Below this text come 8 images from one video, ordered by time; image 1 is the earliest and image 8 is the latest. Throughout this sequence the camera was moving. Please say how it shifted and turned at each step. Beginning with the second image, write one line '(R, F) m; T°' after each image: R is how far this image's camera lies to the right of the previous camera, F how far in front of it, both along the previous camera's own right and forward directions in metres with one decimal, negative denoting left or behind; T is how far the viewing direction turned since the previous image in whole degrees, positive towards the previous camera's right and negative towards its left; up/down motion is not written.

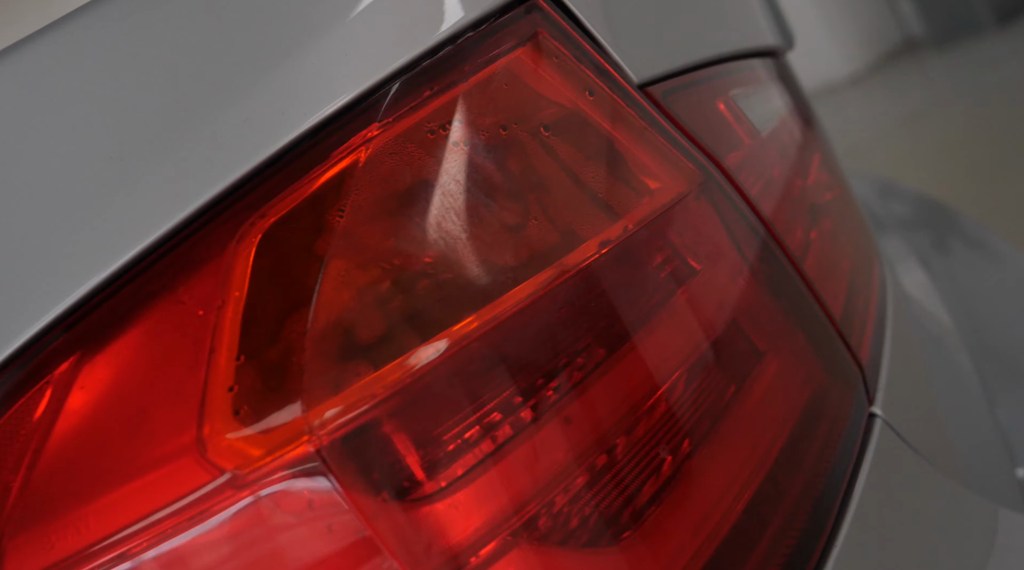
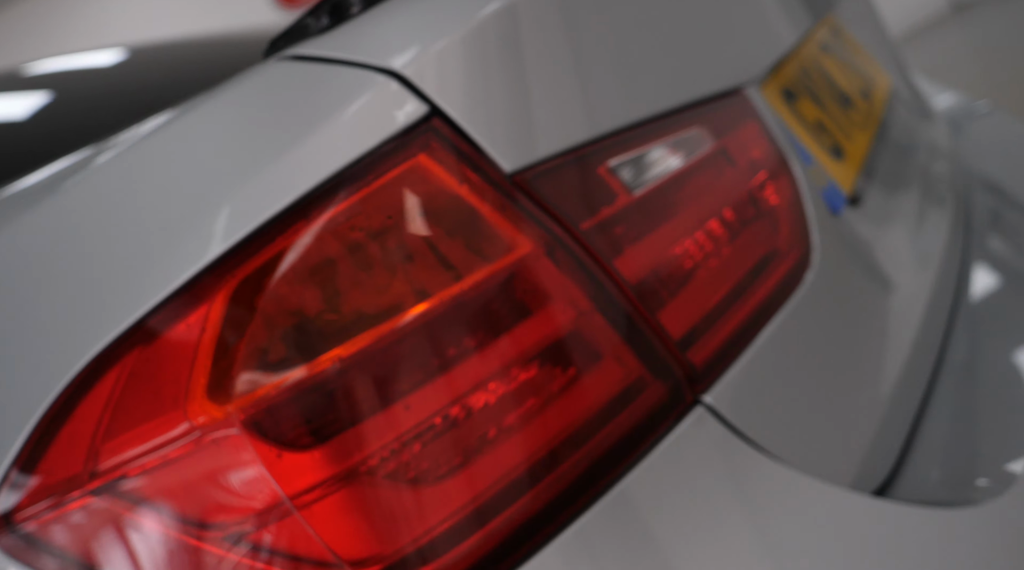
(+0.1, -0.1) m; -13°
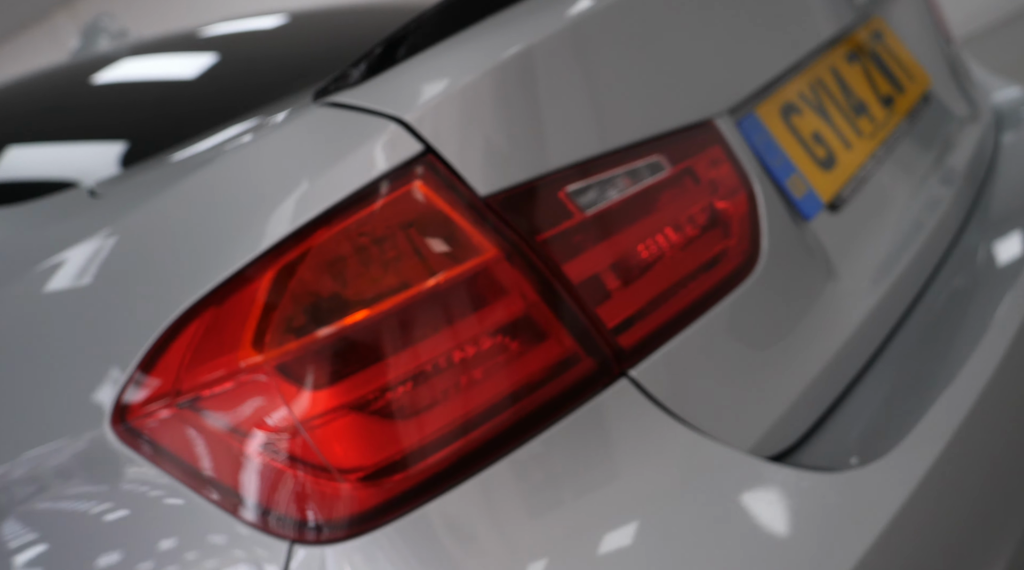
(+0.1, -0.1) m; -8°
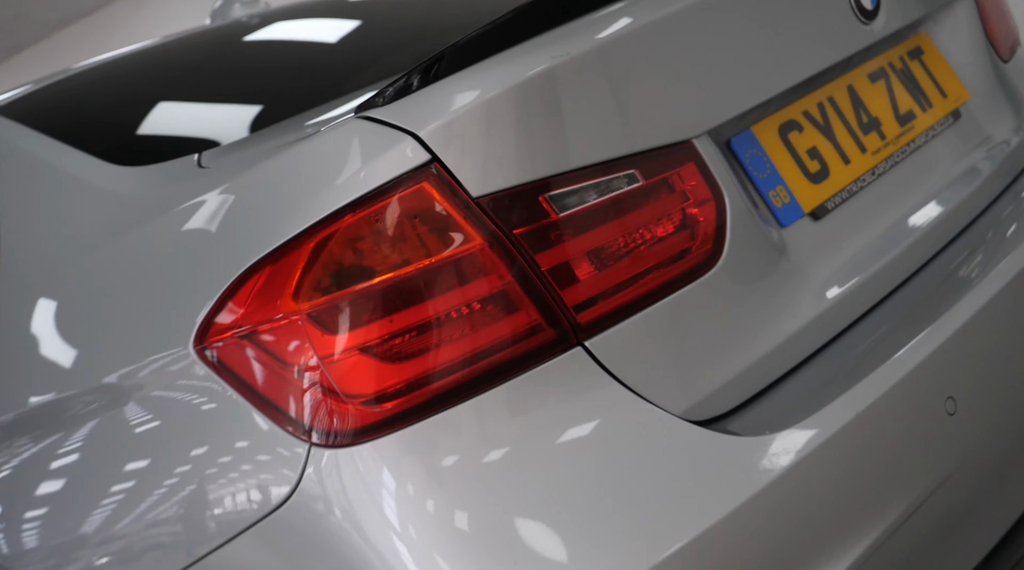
(+0.1, -0.1) m; -9°
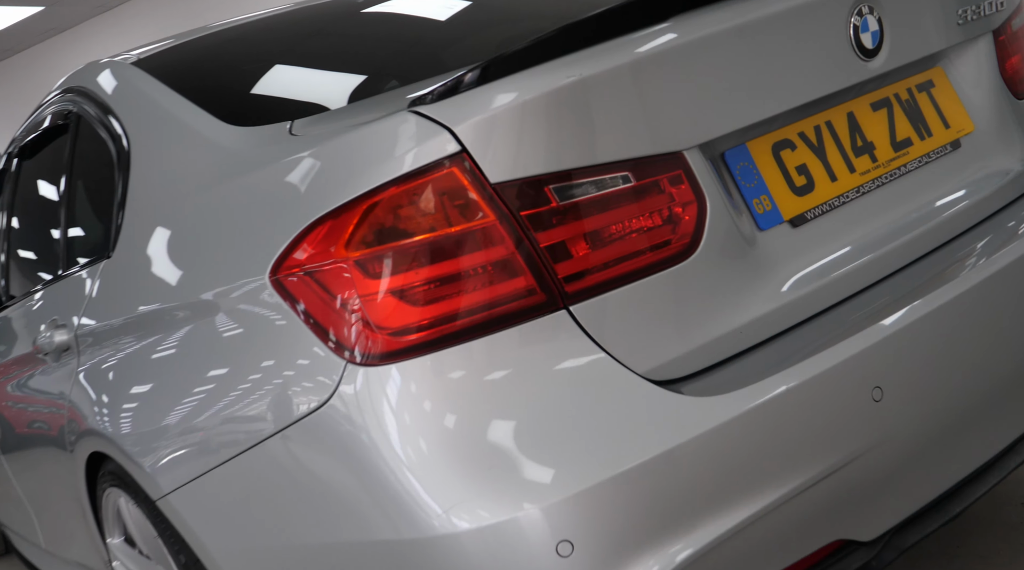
(+0.1, -0.2) m; -6°
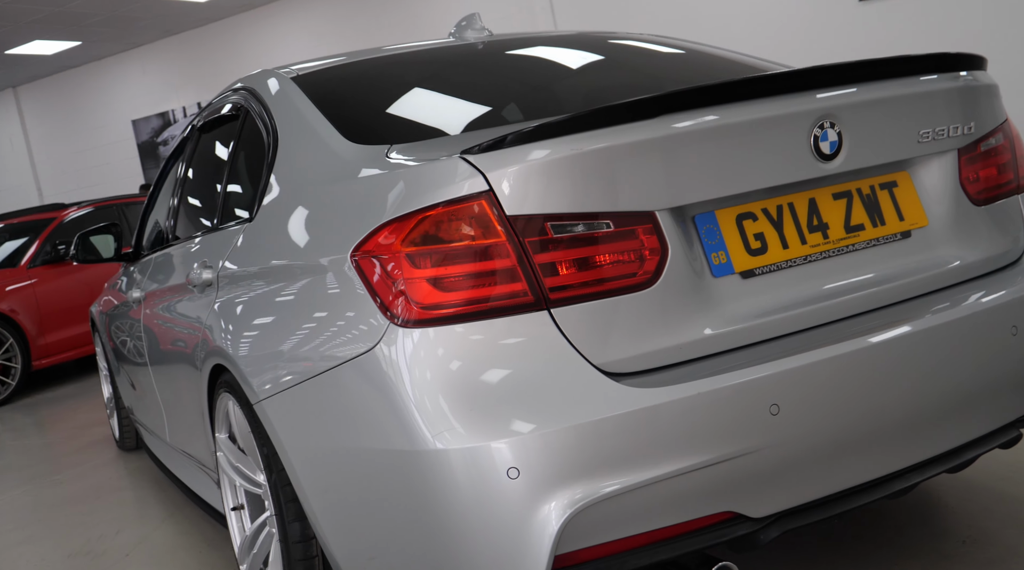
(+0.2, -0.3) m; -8°
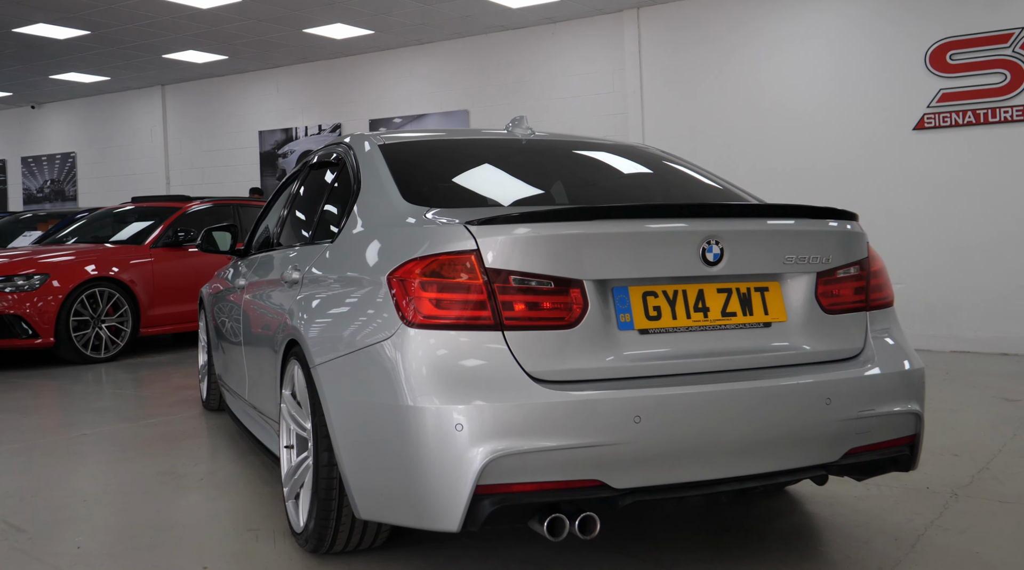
(+0.2, -0.7) m; -6°
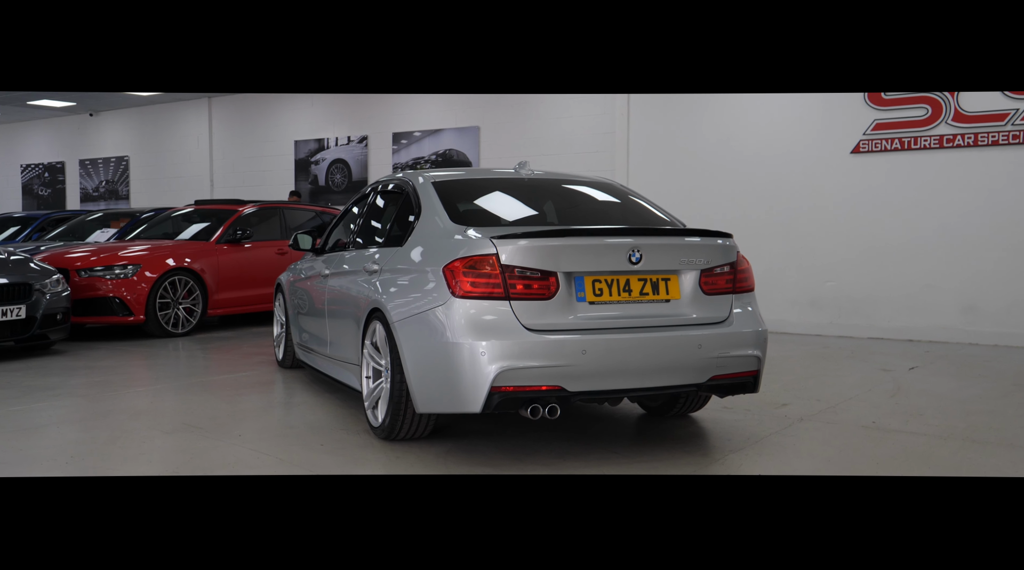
(0.0, -1.3) m; -1°
